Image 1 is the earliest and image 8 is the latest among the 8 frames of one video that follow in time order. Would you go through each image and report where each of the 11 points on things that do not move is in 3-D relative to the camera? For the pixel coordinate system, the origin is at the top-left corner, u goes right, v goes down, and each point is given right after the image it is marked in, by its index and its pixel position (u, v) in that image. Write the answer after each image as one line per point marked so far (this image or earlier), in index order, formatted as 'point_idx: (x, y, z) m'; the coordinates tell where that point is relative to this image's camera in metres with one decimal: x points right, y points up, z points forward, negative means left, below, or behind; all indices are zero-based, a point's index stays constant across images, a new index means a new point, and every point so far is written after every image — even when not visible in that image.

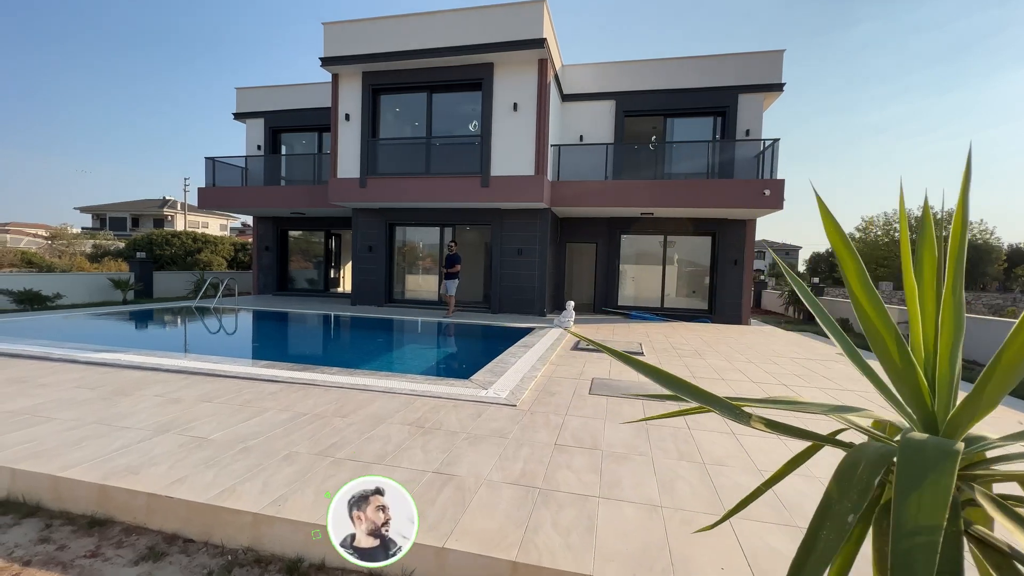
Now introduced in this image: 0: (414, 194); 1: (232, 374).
0: (-2.0, +2.0, +9.4) m
1: (-2.5, -0.8, +4.0) m
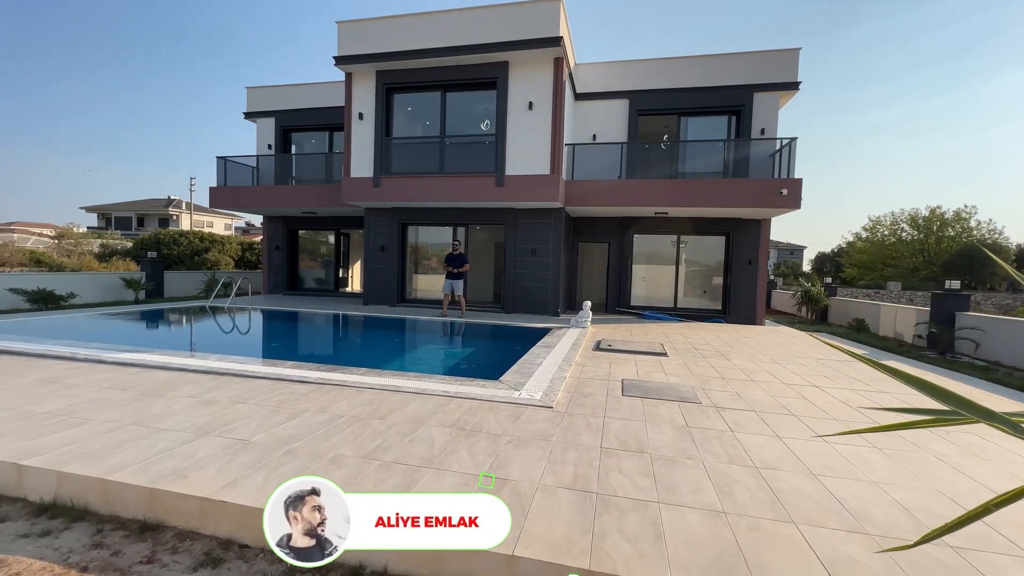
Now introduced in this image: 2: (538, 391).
0: (-1.7, +2.0, +9.3) m
1: (-2.2, -0.8, +4.0) m
2: (+0.3, -0.9, +3.8) m
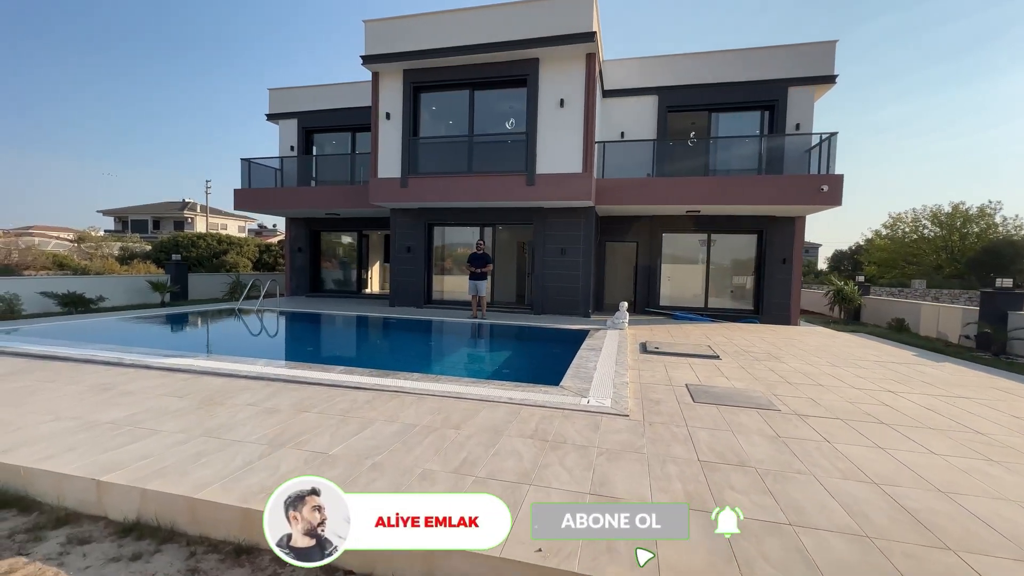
0: (-1.1, +1.9, +9.2) m
1: (-1.7, -0.8, +3.9) m
2: (+0.8, -0.9, +3.6) m
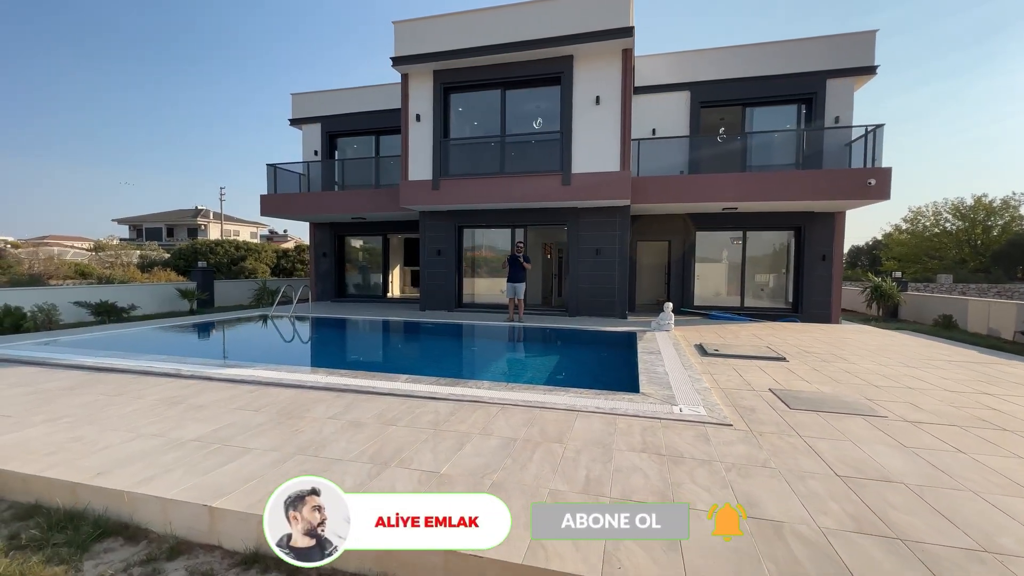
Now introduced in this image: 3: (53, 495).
0: (-0.4, +1.9, +9.1) m
1: (-1.0, -0.9, +3.7) m
2: (+1.4, -0.9, +3.4) m
3: (-2.2, -1.0, +2.2) m
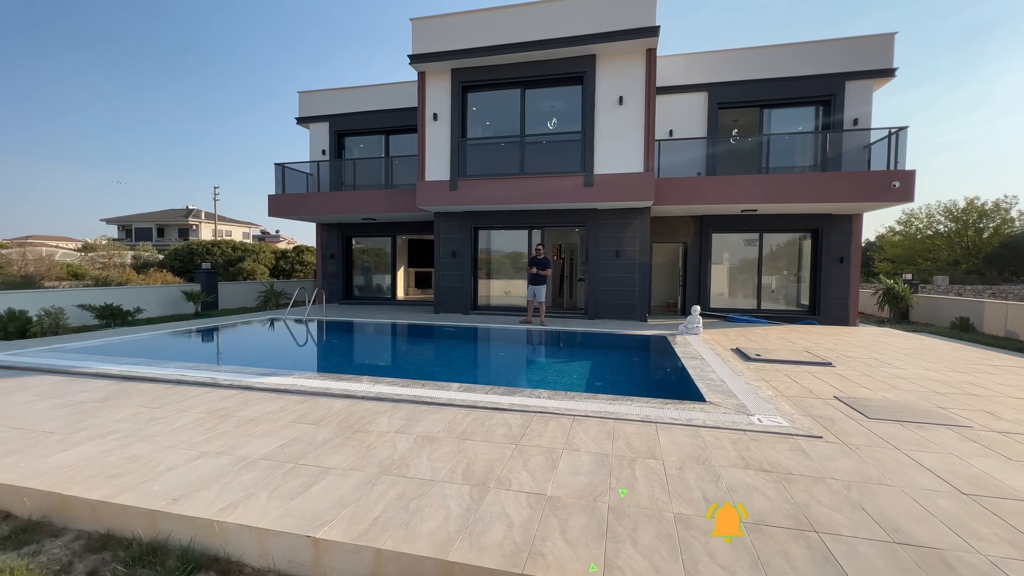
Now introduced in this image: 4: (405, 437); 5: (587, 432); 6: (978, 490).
0: (0.0, +1.8, +8.9) m
1: (-0.5, -0.9, +3.5) m
2: (+1.9, -0.9, +3.3) m
3: (-1.7, -1.1, +2.0) m
4: (-0.7, -0.9, +2.8) m
5: (+0.5, -0.9, +2.9) m
6: (+2.3, -1.0, +2.2) m
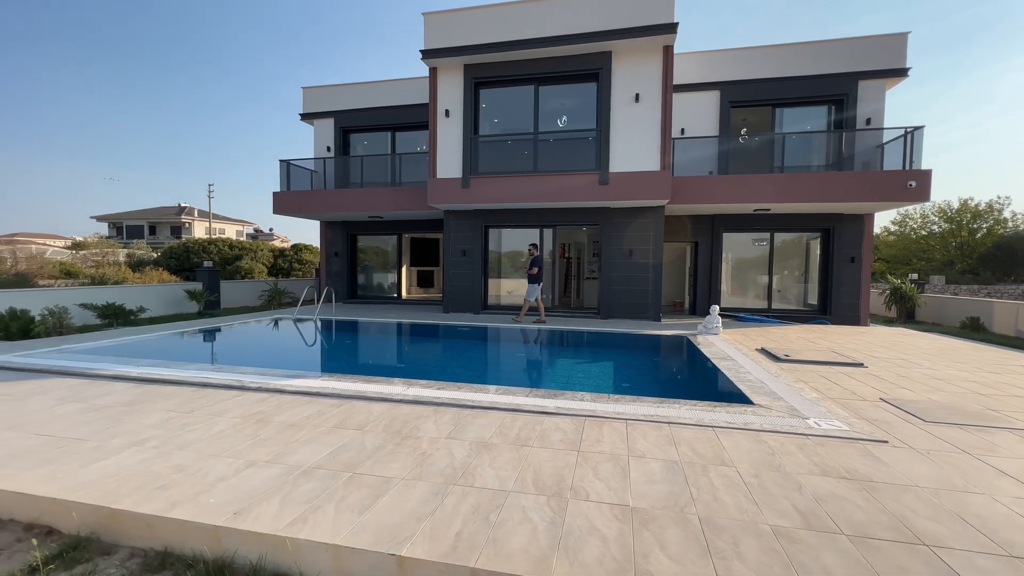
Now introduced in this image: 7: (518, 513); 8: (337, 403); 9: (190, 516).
0: (+0.2, +1.8, +8.8) m
1: (-0.2, -0.9, +3.4) m
2: (+2.3, -0.9, +3.2) m
3: (-1.3, -1.1, +1.9) m
4: (-0.3, -0.9, +2.7) m
5: (+0.8, -0.9, +2.8) m
6: (+2.7, -1.0, +2.2) m
7: (0.0, -1.0, +1.9) m
8: (-1.4, -0.9, +3.5) m
9: (-1.4, -1.0, +1.9) m
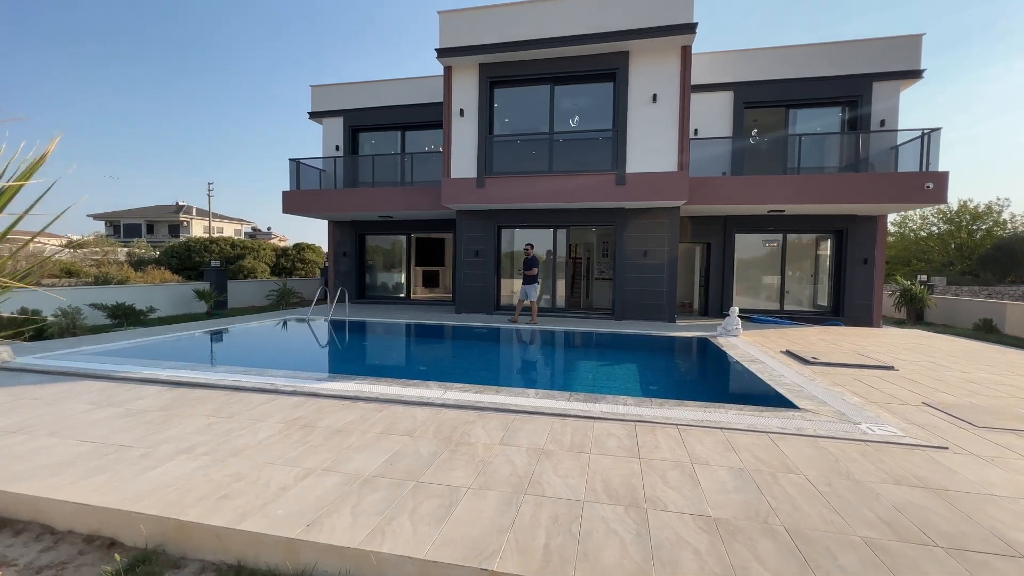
0: (+0.5, +1.8, +8.7) m
1: (+0.2, -0.9, +3.4) m
2: (+2.6, -1.0, +3.2) m
3: (-1.0, -1.1, +1.8) m
4: (0.0, -1.0, +2.7) m
5: (+1.2, -0.9, +2.8) m
6: (+3.0, -1.0, +2.1) m
7: (+0.4, -1.0, +1.9) m
8: (-1.0, -0.9, +3.4) m
9: (-1.0, -1.0, +1.9) m
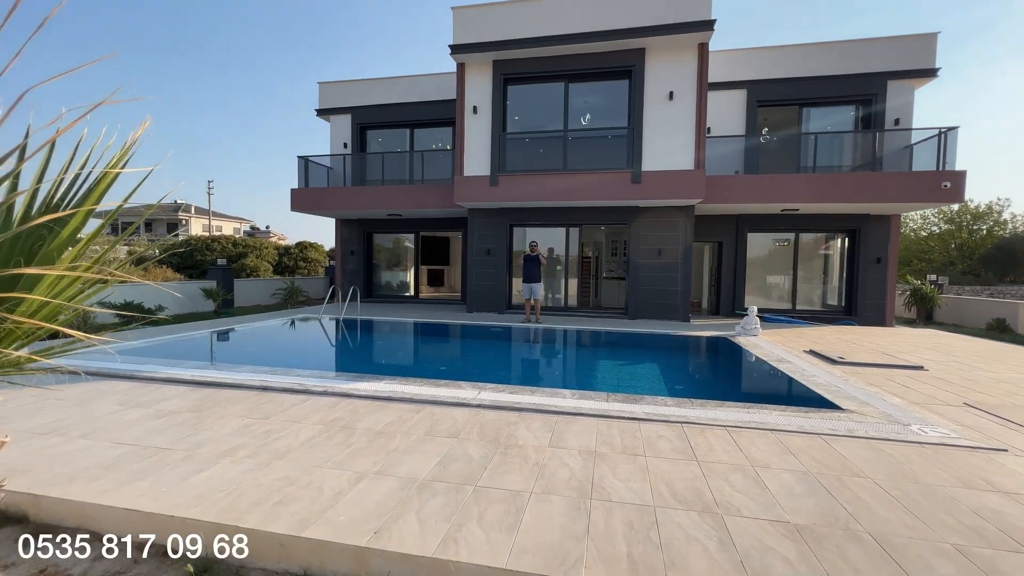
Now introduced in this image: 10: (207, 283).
0: (+0.8, +1.8, +8.7) m
1: (+0.4, -0.9, +3.3) m
2: (+2.9, -0.9, +3.1) m
3: (-0.7, -1.1, +1.7) m
4: (+0.3, -0.9, +2.6) m
5: (+1.5, -0.9, +2.7) m
6: (+3.3, -1.0, +2.1) m
7: (+0.7, -1.0, +1.8) m
8: (-0.7, -0.9, +3.3) m
9: (-0.7, -1.0, +1.8) m
10: (-7.5, +0.1, +11.1) m
